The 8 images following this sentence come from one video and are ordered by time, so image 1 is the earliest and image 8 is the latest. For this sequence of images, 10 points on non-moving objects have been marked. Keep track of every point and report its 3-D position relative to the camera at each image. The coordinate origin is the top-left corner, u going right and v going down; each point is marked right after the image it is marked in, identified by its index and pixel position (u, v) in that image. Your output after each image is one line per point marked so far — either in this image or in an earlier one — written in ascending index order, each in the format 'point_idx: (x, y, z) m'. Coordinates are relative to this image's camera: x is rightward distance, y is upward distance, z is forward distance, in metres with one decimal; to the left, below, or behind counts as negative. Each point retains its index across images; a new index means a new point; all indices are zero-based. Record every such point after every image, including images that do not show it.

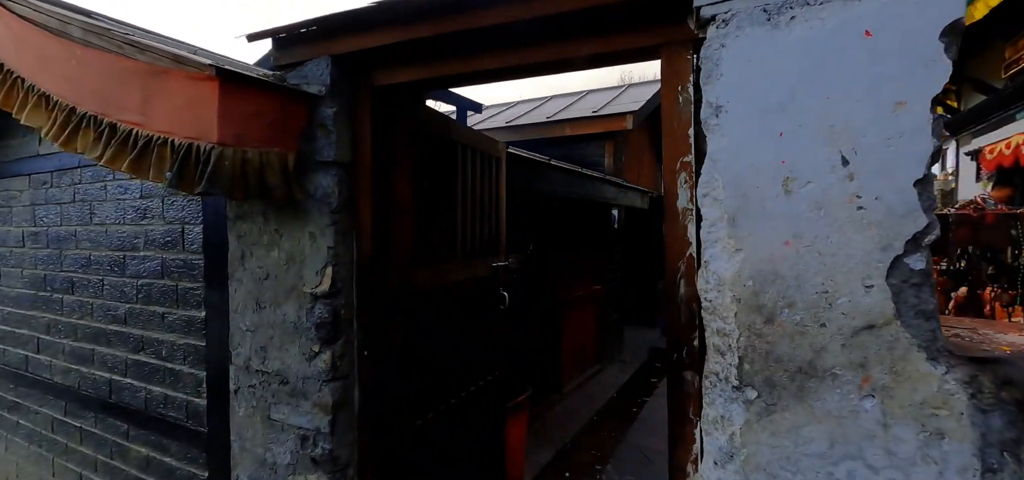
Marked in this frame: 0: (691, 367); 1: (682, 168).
0: (+0.5, -0.4, +1.3) m
1: (+0.5, +0.2, +1.3) m
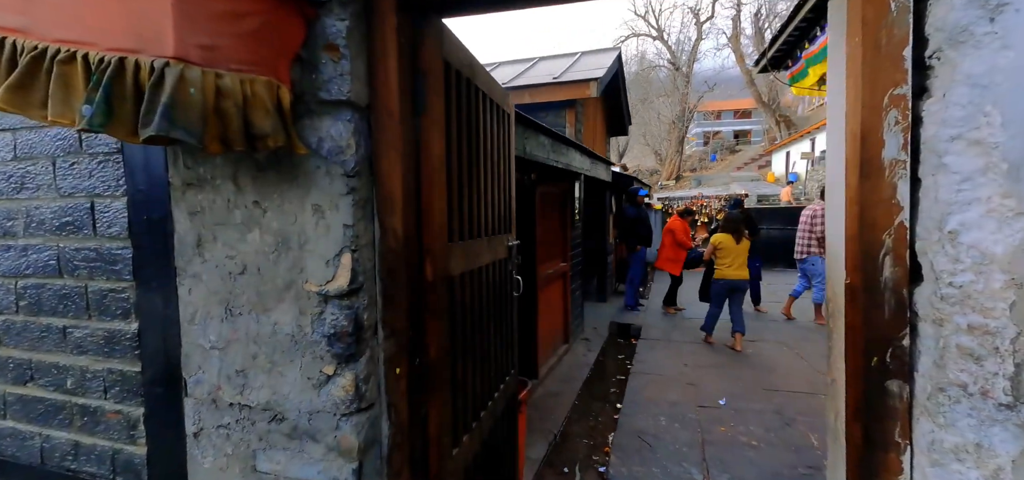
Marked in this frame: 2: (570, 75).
0: (+0.8, -0.3, +1.0) m
1: (+0.8, +0.3, +1.0) m
2: (+0.8, +2.4, +6.7) m
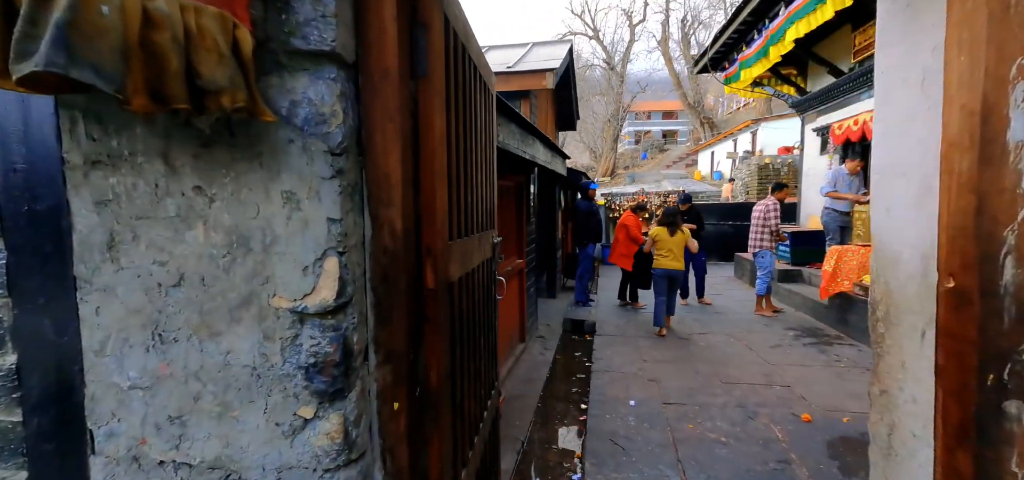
0: (+0.9, -0.3, +0.8) m
1: (+0.9, +0.3, +0.8) m
2: (+0.2, +2.5, +6.5) m
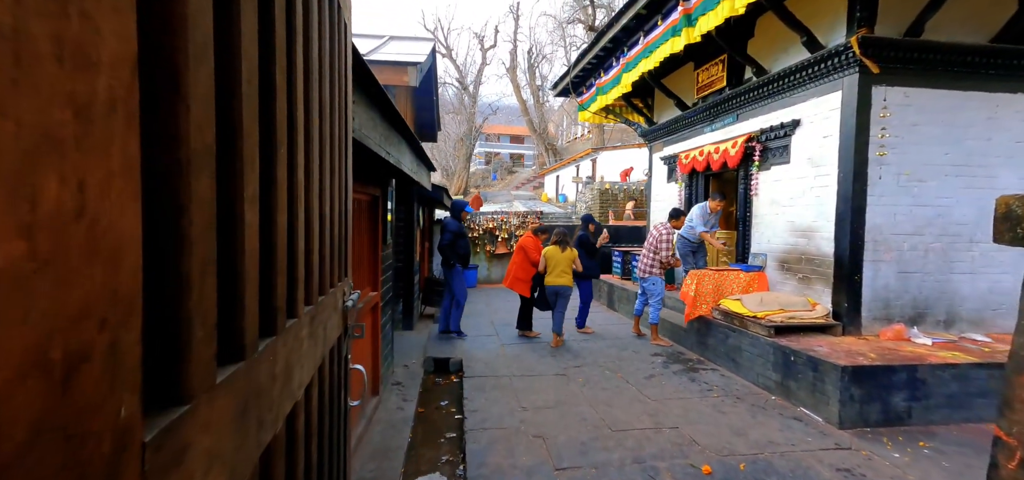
0: (+0.9, -0.4, +0.2) m
1: (+0.9, +0.2, +0.2) m
2: (-1.5, +2.2, +5.4) m
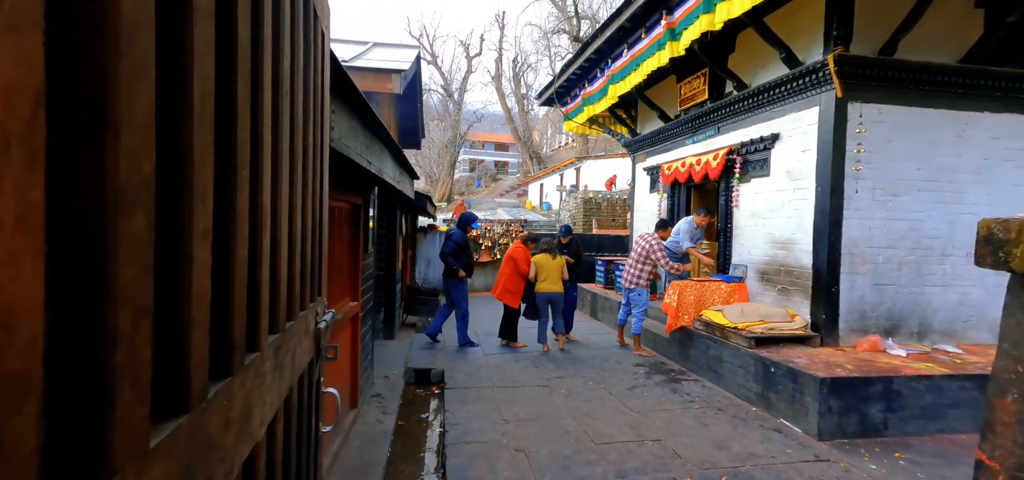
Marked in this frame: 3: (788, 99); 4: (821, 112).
0: (+0.9, -0.4, +0.2) m
1: (+0.9, +0.1, +0.2) m
2: (-1.7, +2.1, +5.4) m
3: (+3.2, +1.6, +5.5) m
4: (+3.3, +1.4, +5.0) m
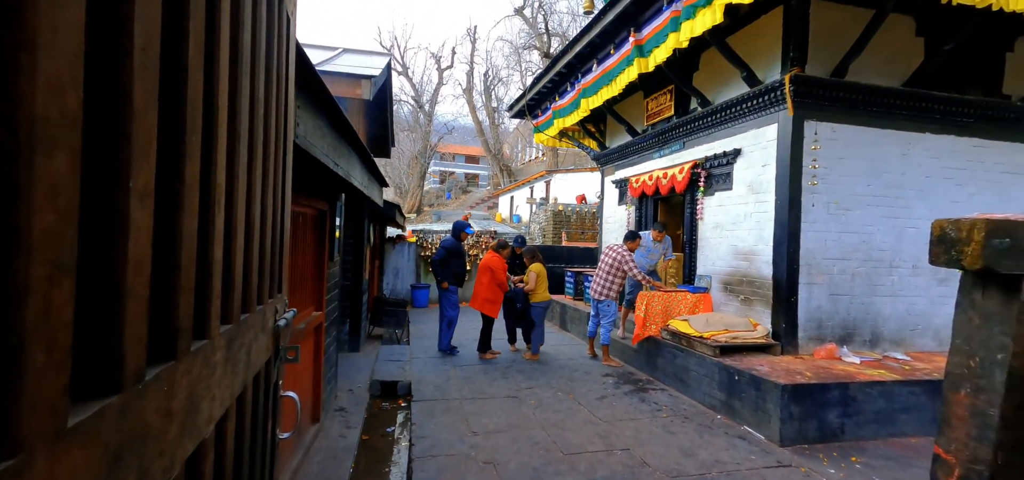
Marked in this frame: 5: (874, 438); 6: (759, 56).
0: (+0.9, -0.4, +0.2) m
1: (+0.9, +0.2, +0.2) m
2: (-2.0, +2.0, +5.3) m
3: (+2.9, +1.5, +5.7) m
4: (+3.0, +1.2, +5.2) m
5: (+3.3, -1.8, +4.3) m
6: (+3.0, +2.2, +5.7) m
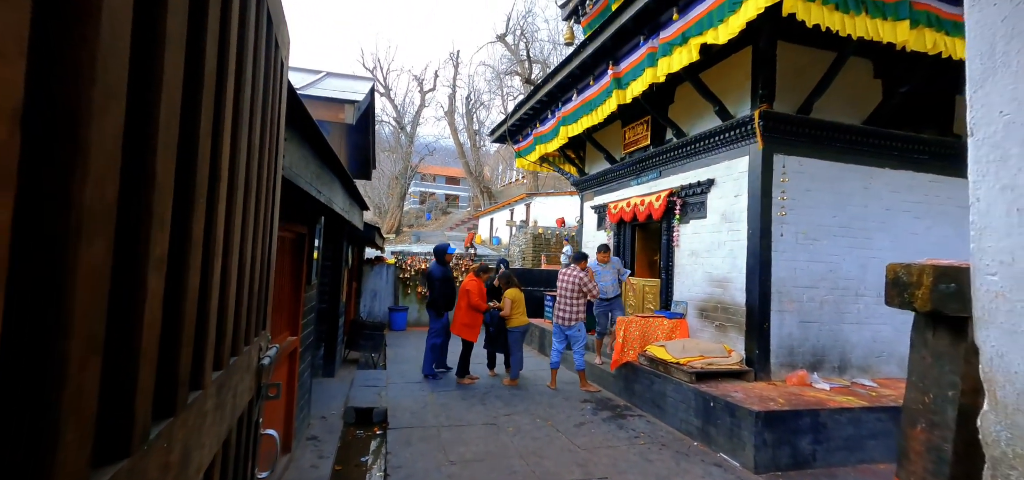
0: (+0.9, -0.5, +0.3) m
1: (+0.9, +0.1, +0.3) m
2: (-2.2, +1.7, +5.3) m
3: (+2.6, +1.2, +5.9) m
4: (+2.8, +0.9, +5.4) m
5: (+3.1, -2.1, +4.4) m
6: (+2.8, +1.9, +5.9) m
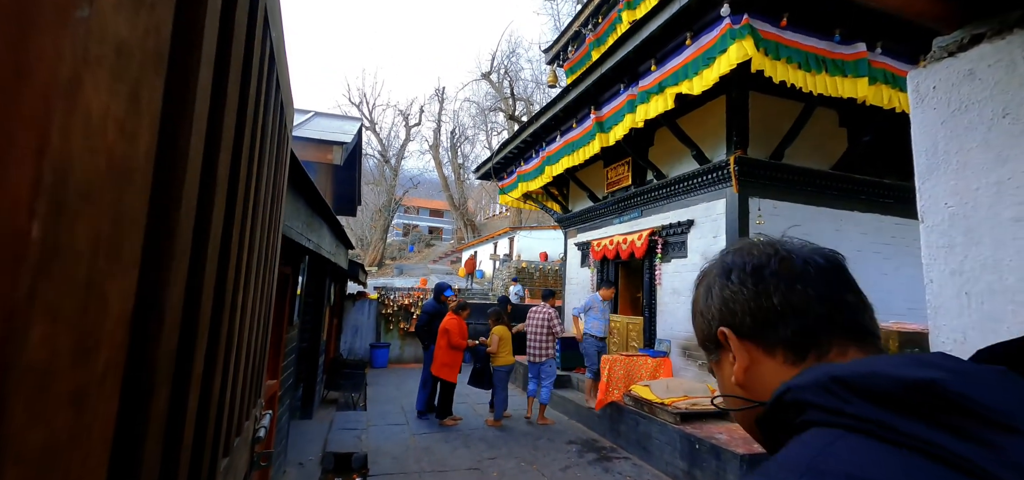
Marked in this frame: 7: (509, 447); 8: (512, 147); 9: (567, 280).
0: (+0.9, -0.6, +0.3) m
1: (+0.9, 0.0, +0.4) m
2: (-2.4, +1.3, +5.4) m
3: (+2.5, +0.6, +6.1) m
4: (+2.6, +0.4, +5.6) m
5: (+3.0, -2.5, +4.4) m
6: (+2.6, +1.4, +6.2) m
7: (-0.1, -2.5, +5.7) m
8: (0.0, +1.9, +9.4) m
9: (+1.1, -0.9, +9.7) m
